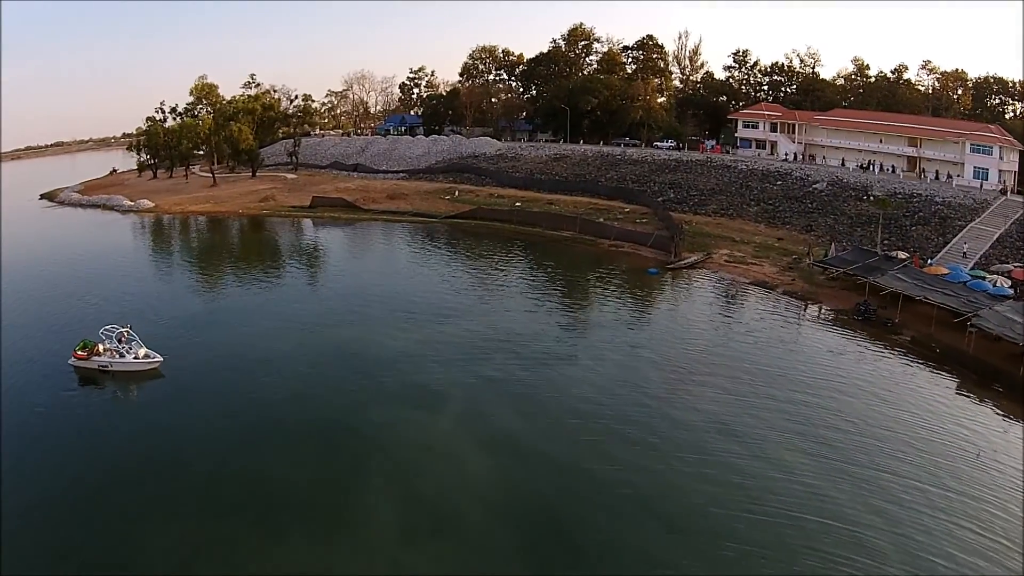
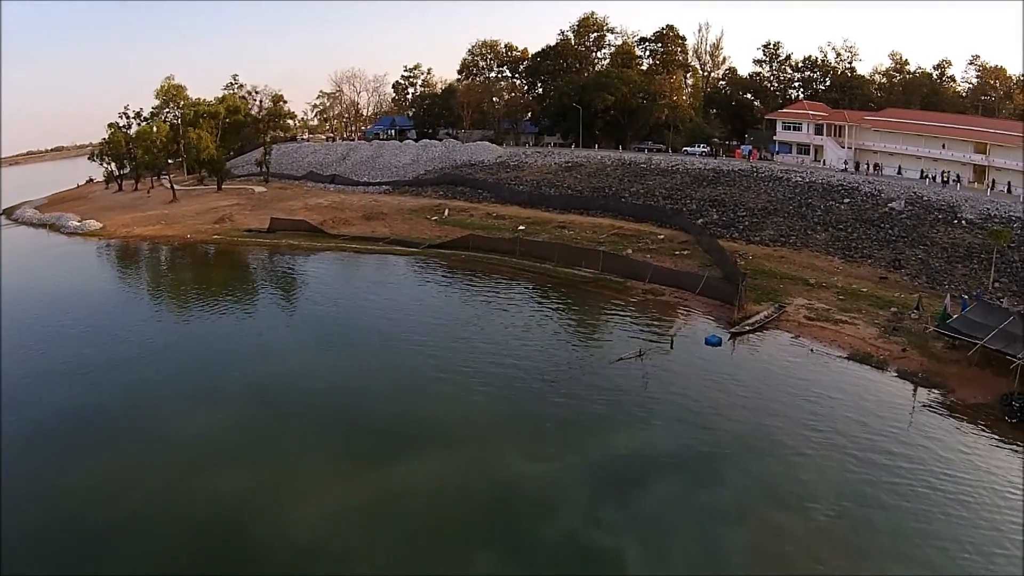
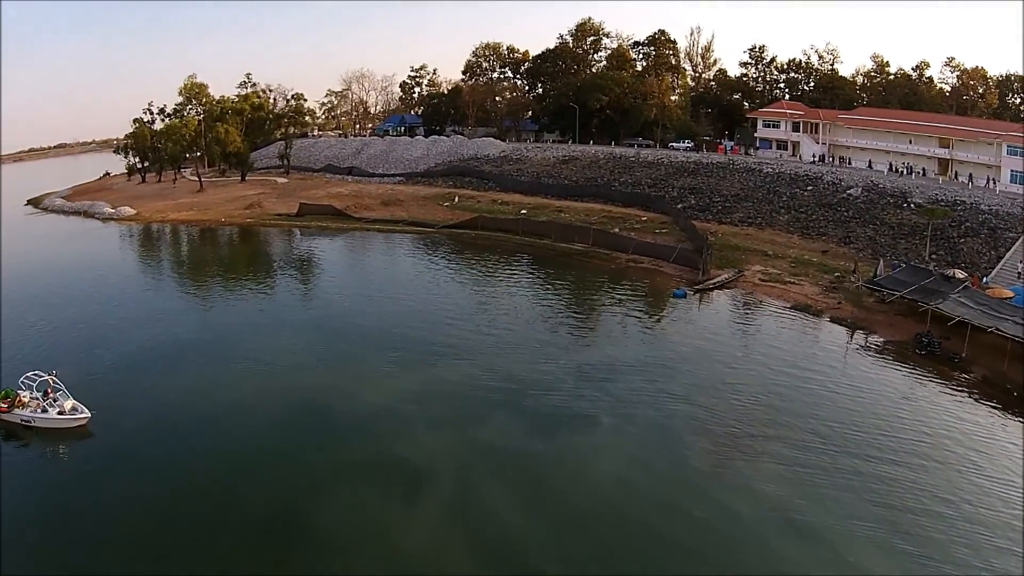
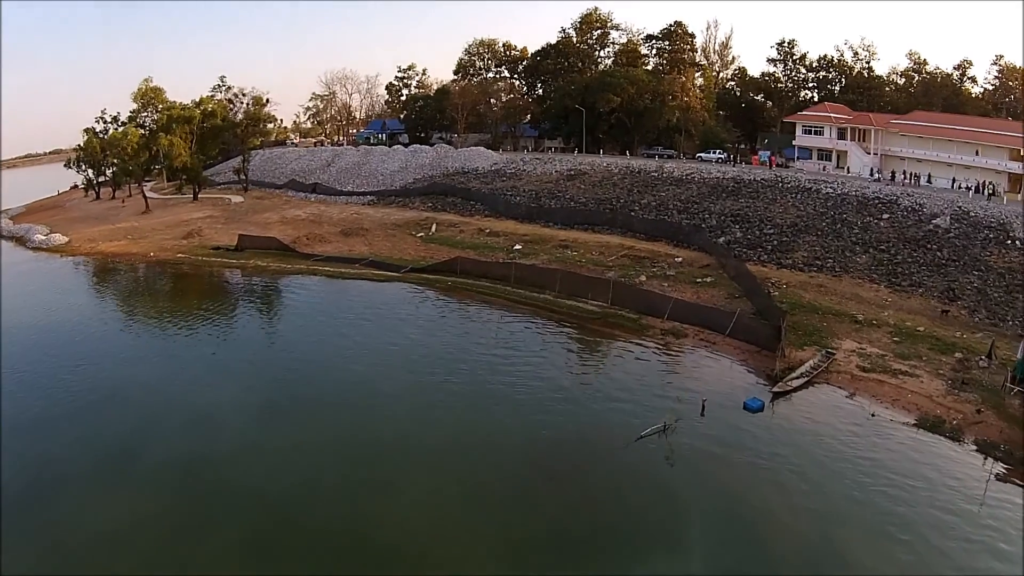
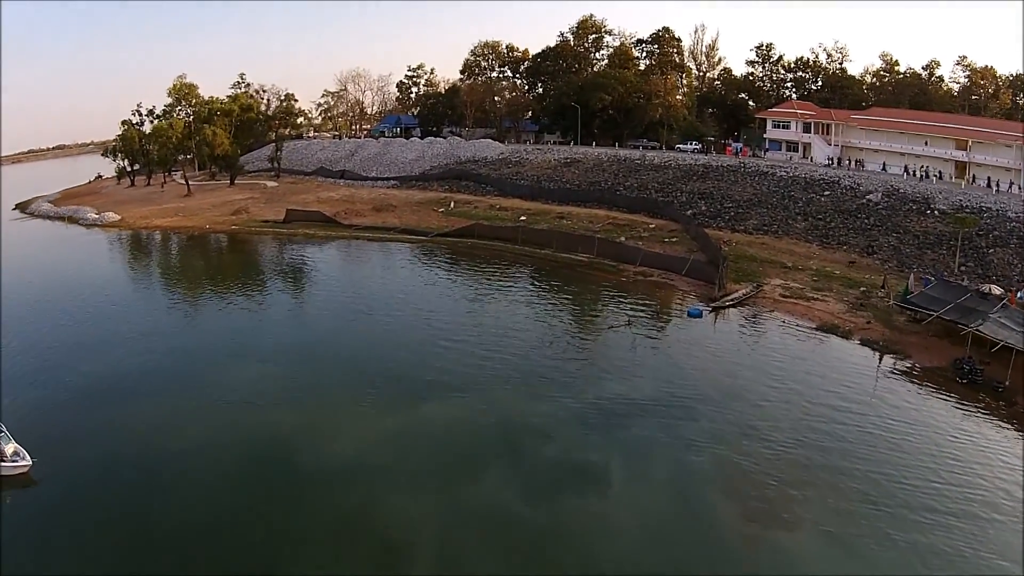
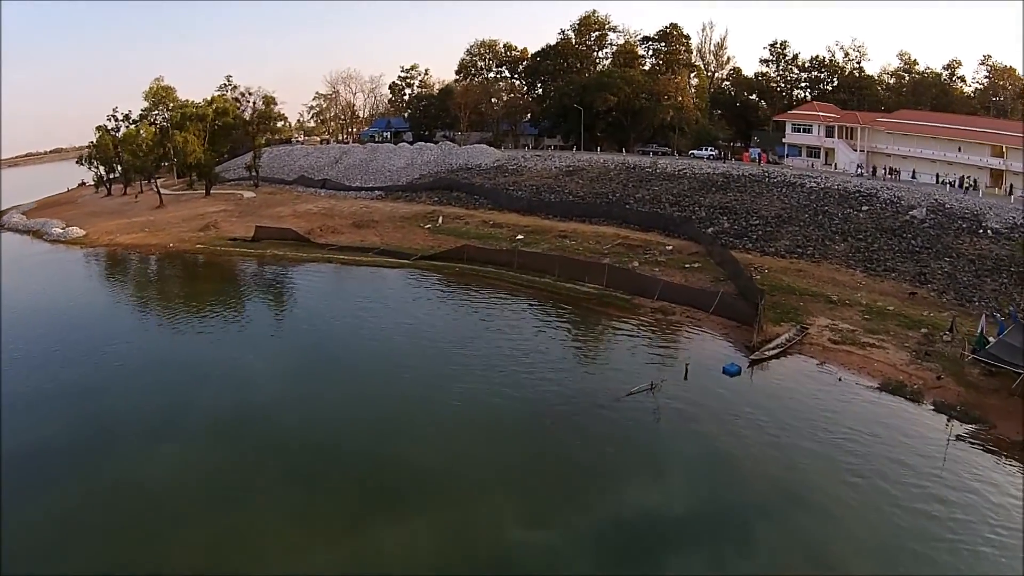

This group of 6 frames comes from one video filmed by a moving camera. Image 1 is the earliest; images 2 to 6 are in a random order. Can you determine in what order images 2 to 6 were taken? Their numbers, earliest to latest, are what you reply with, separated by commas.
3, 5, 2, 6, 4
